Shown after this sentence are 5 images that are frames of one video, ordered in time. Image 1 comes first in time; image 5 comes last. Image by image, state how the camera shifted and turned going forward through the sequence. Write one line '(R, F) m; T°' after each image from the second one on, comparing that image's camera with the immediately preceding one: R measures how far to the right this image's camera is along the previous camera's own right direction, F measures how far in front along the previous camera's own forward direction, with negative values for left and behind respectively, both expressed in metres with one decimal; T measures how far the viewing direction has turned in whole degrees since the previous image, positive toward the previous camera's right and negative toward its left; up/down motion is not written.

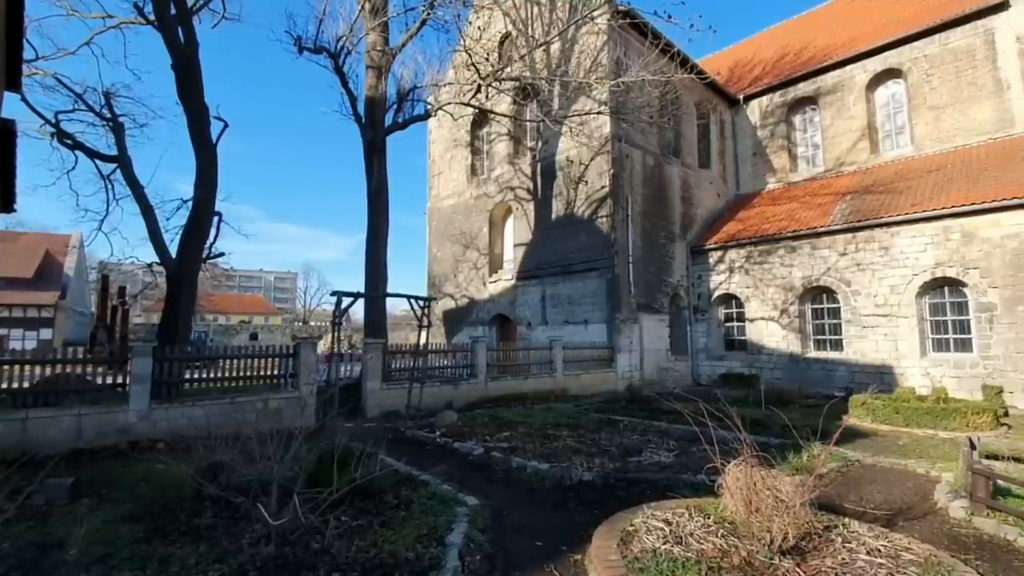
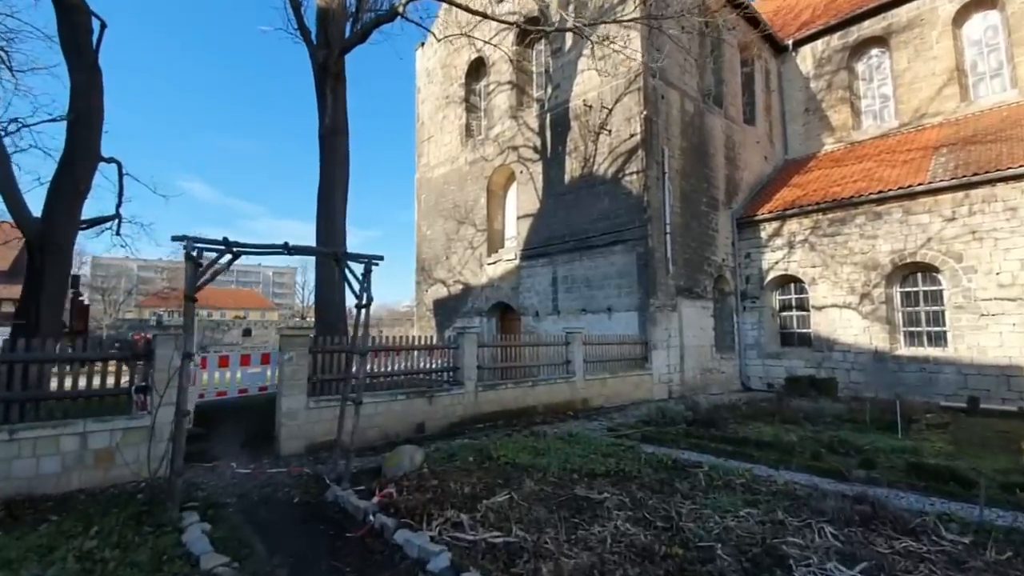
(0.0, +3.8) m; -1°
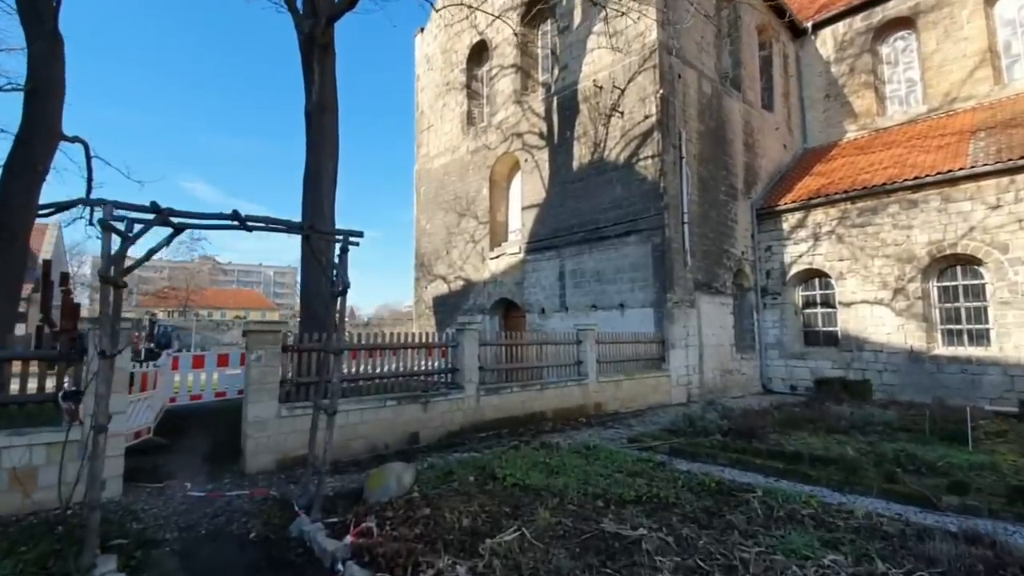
(-0.1, +1.0) m; 0°
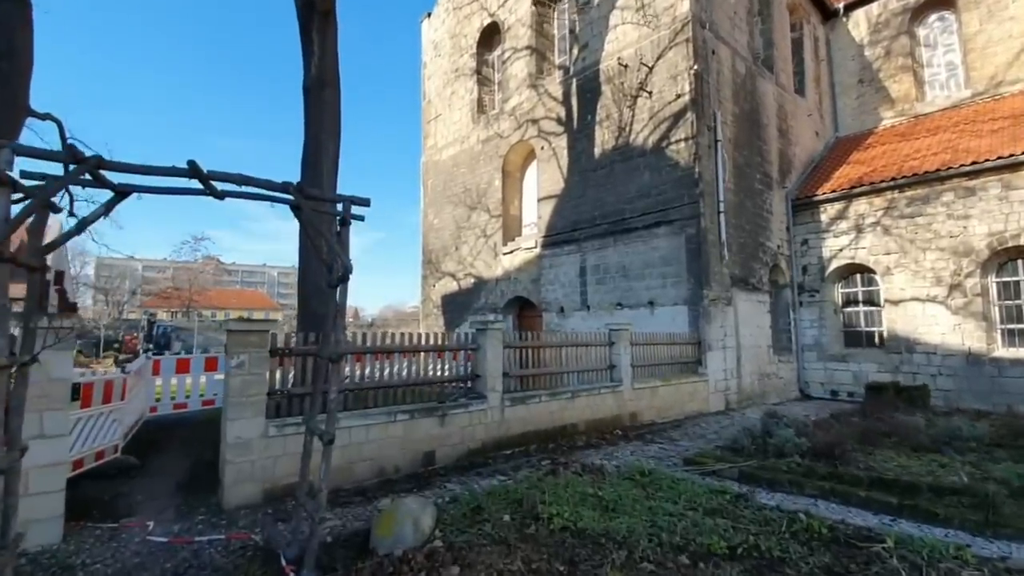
(-0.3, +1.0) m; 0°
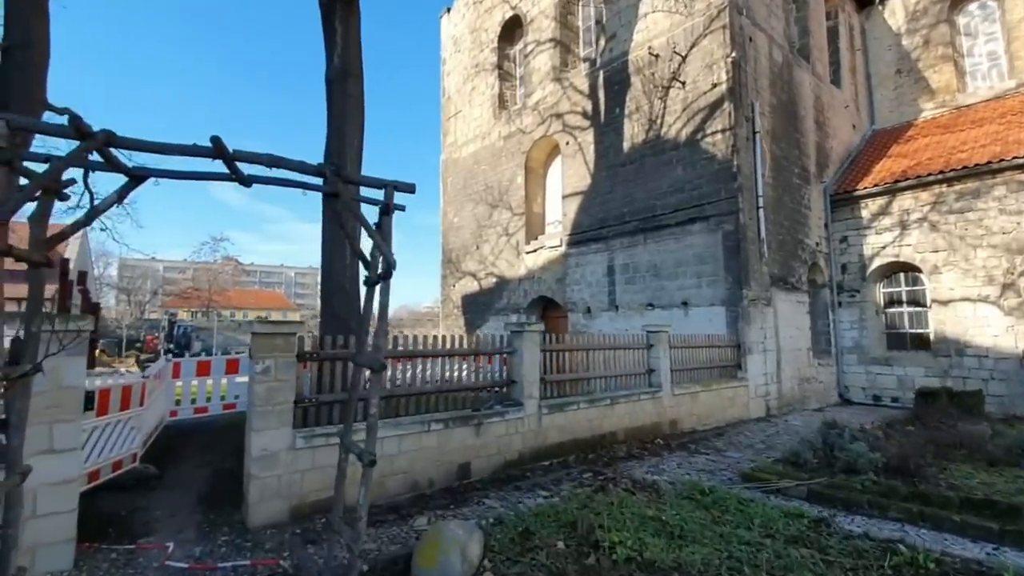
(-0.3, +0.4) m; -2°
